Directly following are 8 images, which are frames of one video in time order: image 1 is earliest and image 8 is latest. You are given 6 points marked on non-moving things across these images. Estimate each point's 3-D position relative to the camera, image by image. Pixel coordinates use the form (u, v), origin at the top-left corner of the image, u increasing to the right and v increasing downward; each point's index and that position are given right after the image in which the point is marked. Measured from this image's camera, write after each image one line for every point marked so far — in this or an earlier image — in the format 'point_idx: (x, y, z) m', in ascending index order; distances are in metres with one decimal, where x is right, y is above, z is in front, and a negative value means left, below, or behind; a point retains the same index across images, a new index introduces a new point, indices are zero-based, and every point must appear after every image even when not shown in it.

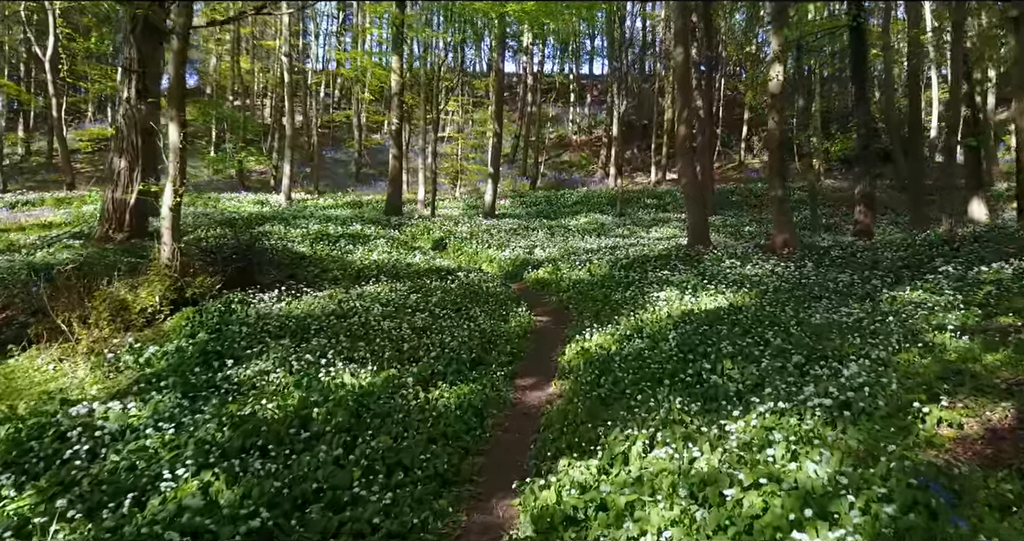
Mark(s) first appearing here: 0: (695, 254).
0: (+3.7, +0.3, +18.2) m
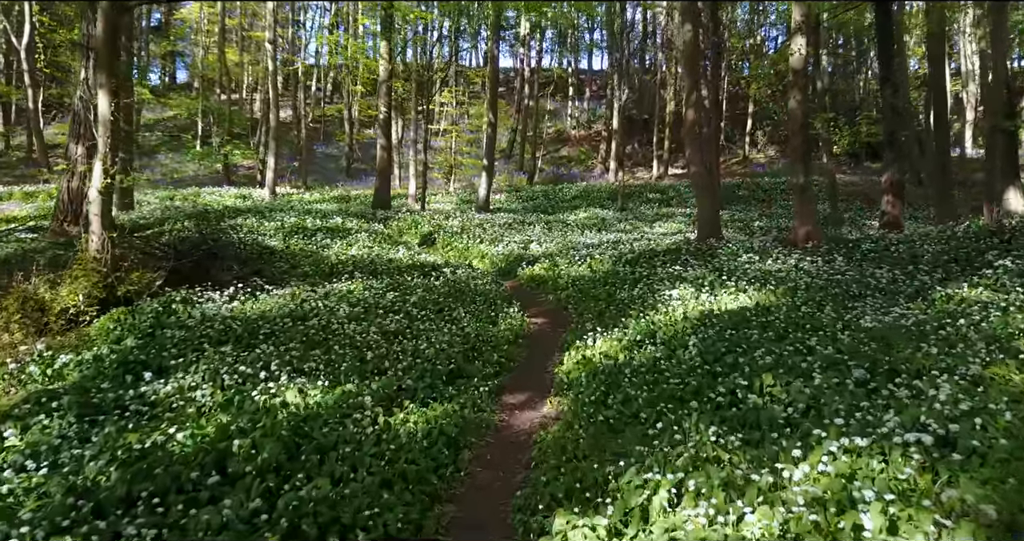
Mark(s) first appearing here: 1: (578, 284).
0: (+3.6, +0.4, +16.5) m
1: (+1.0, -0.2, +13.7) m
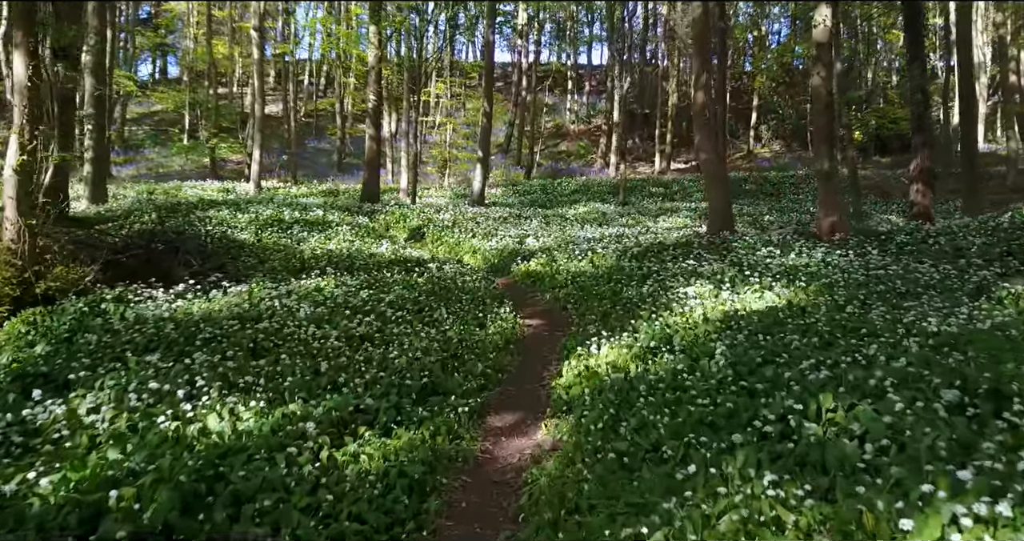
0: (+3.5, +0.5, +14.9) m
1: (+0.9, -0.2, +12.1) m
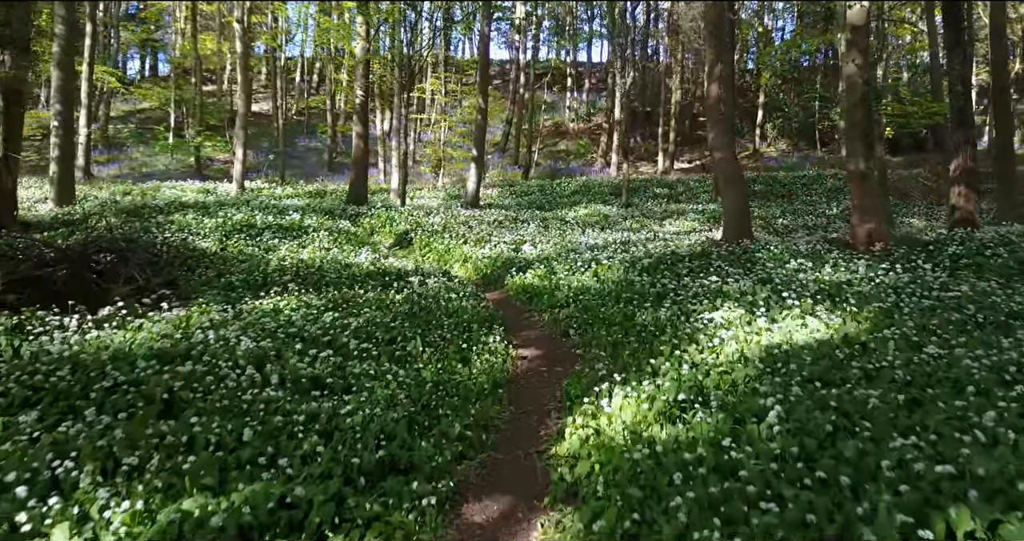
0: (+3.4, +0.3, +13.2) m
1: (+0.8, -0.4, +10.4) m
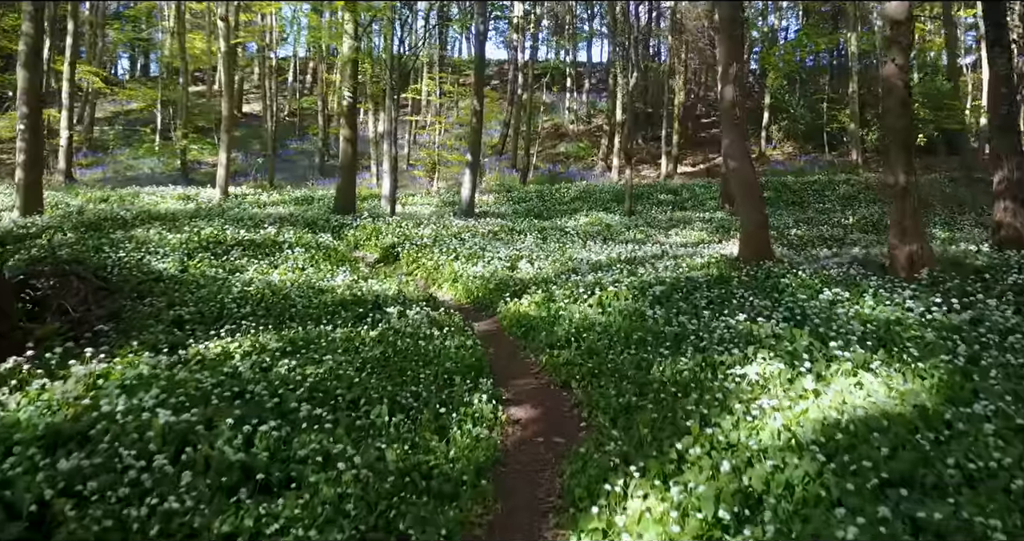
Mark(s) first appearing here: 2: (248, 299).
0: (+3.3, -0.1, +11.7) m
1: (+0.8, -0.7, +8.9) m
2: (-3.3, -0.4, +11.1) m
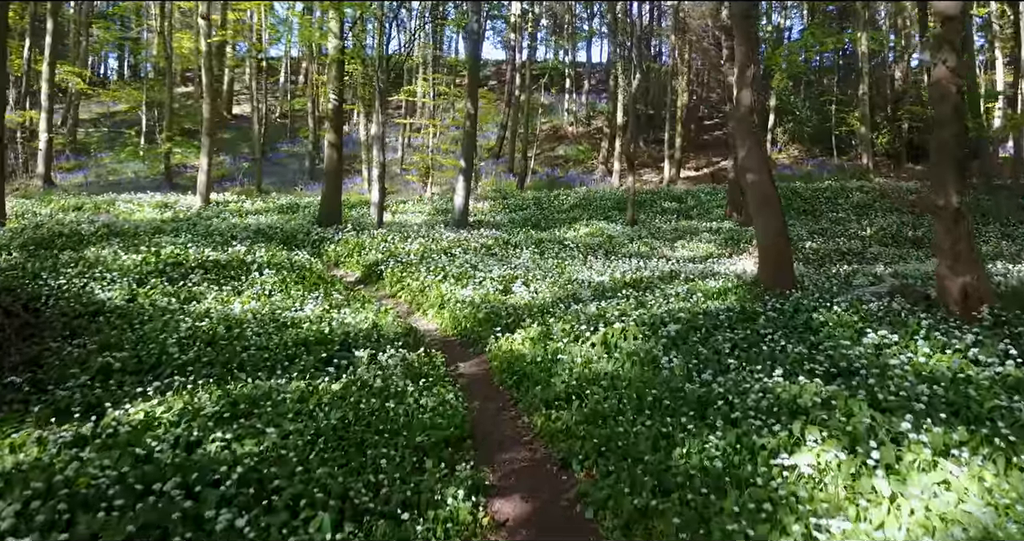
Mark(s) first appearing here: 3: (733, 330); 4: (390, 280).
0: (+3.2, -0.4, +10.2) m
1: (+0.7, -1.1, +7.4) m
2: (-3.4, -0.7, +9.6) m
3: (+2.3, -0.6, +9.3) m
4: (-2.2, -0.2, +15.7) m
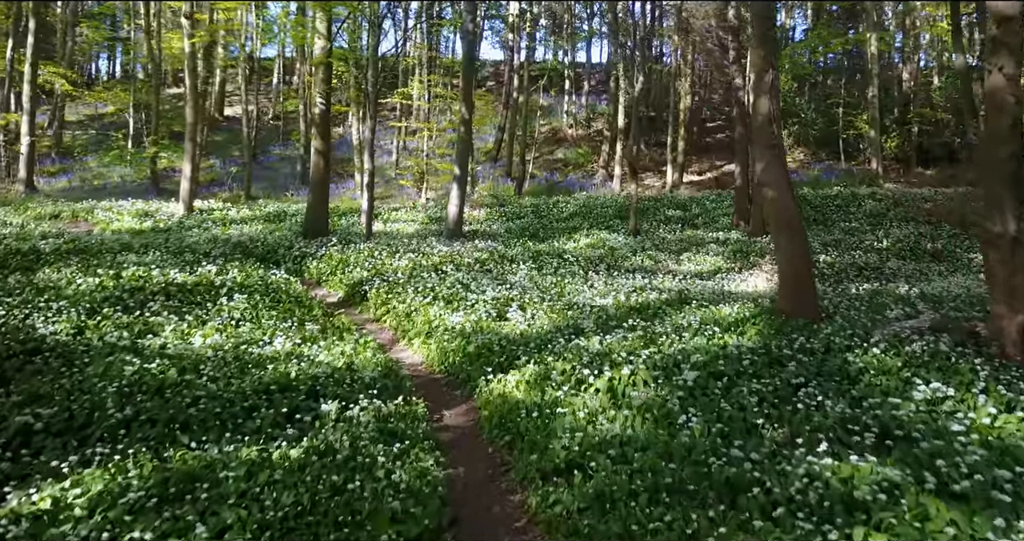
0: (+3.1, -0.8, +9.0) m
1: (+0.6, -1.4, +6.2) m
2: (-3.5, -1.1, +8.3) m
3: (+2.2, -1.0, +8.0) m
4: (-2.3, -0.5, +14.4) m
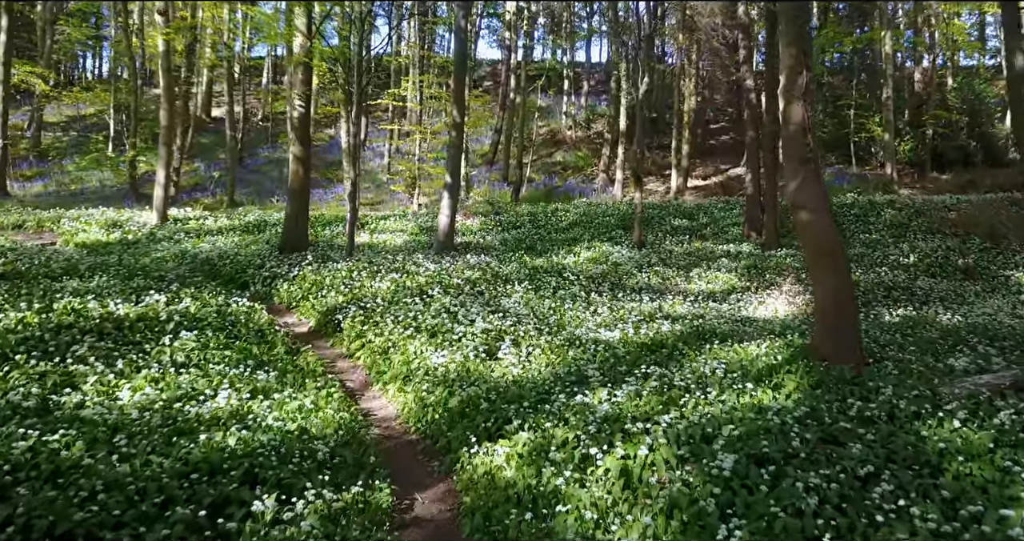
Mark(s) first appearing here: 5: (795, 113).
0: (+3.0, -1.2, +7.2) m
1: (+0.5, -1.8, +4.4) m
2: (-3.6, -1.5, +6.6) m
3: (+2.1, -1.4, +6.3) m
4: (-2.4, -0.9, +12.7) m
5: (+3.3, +1.9, +10.4) m
